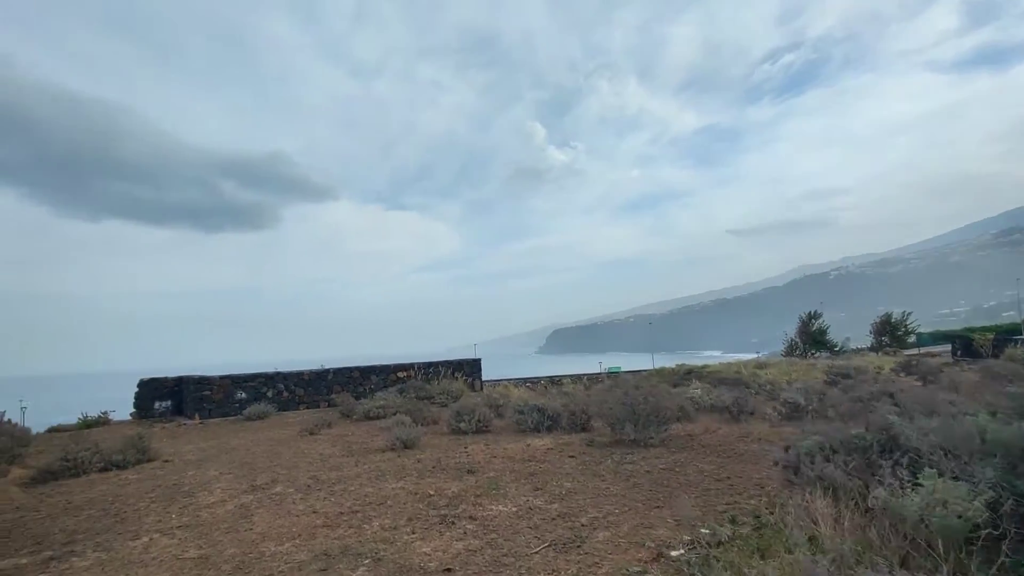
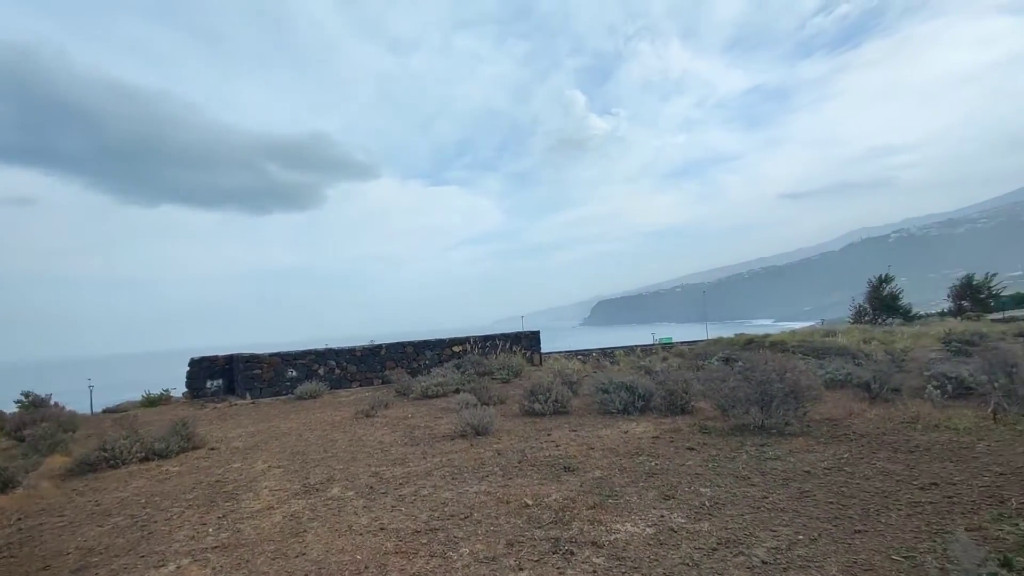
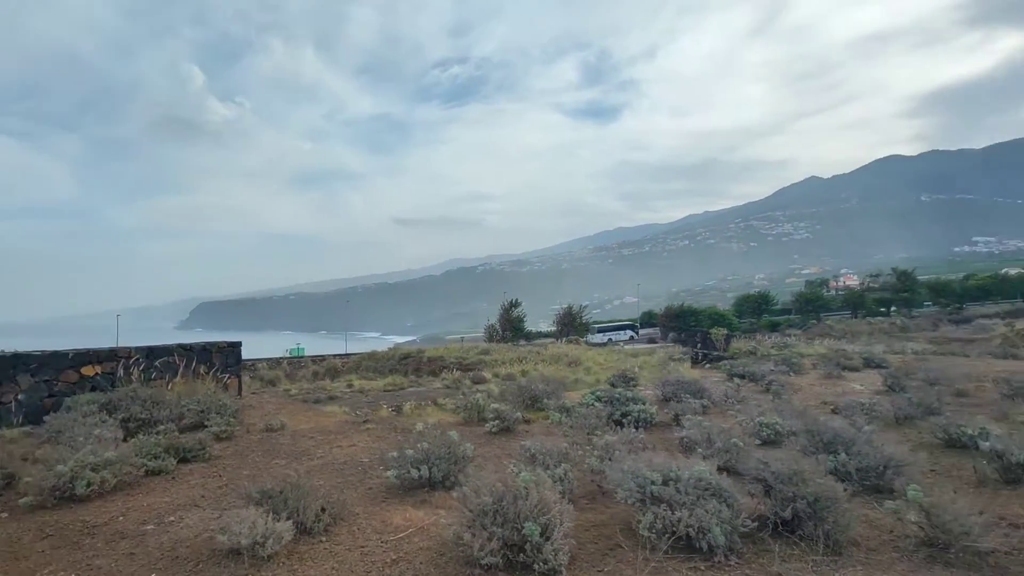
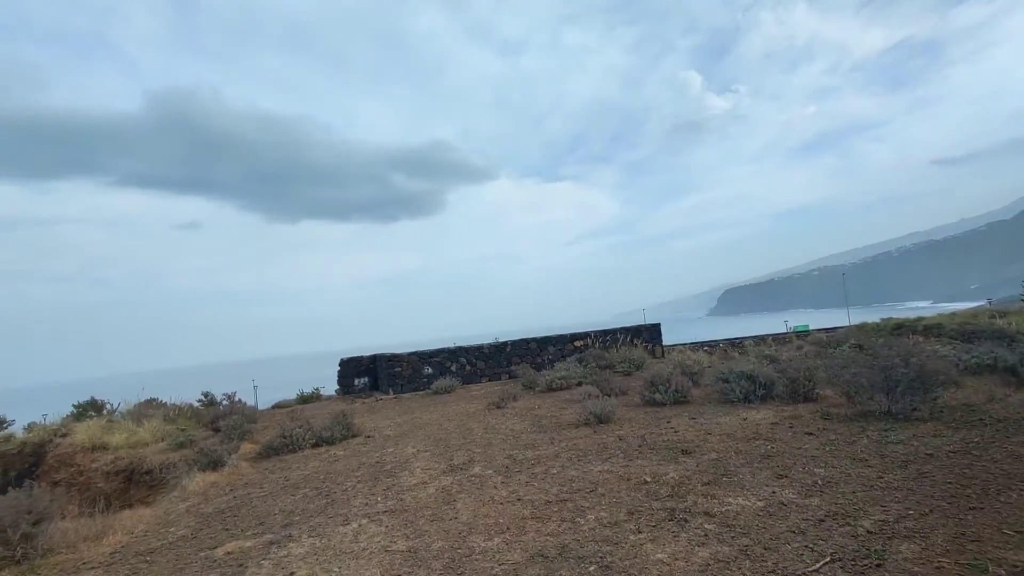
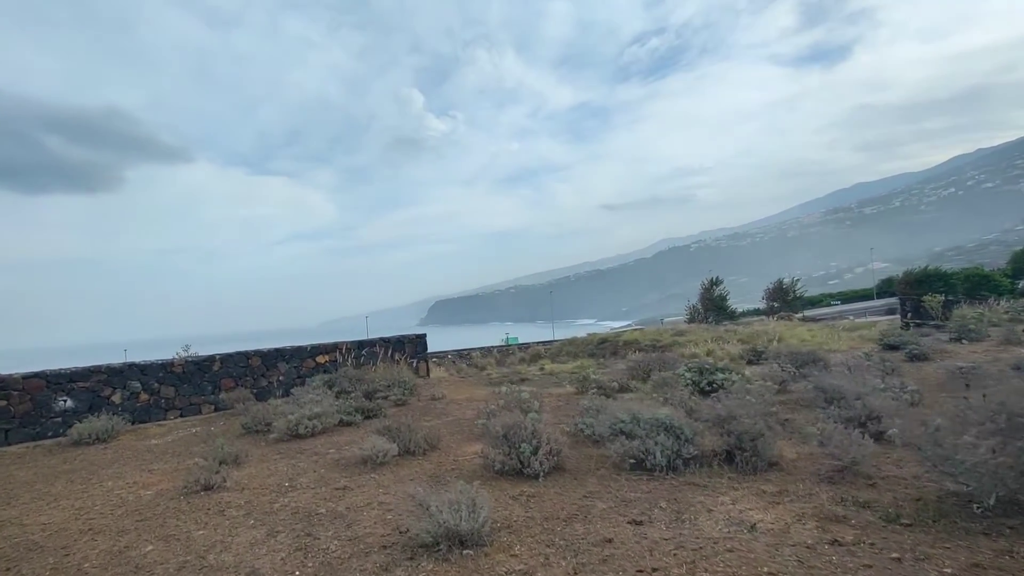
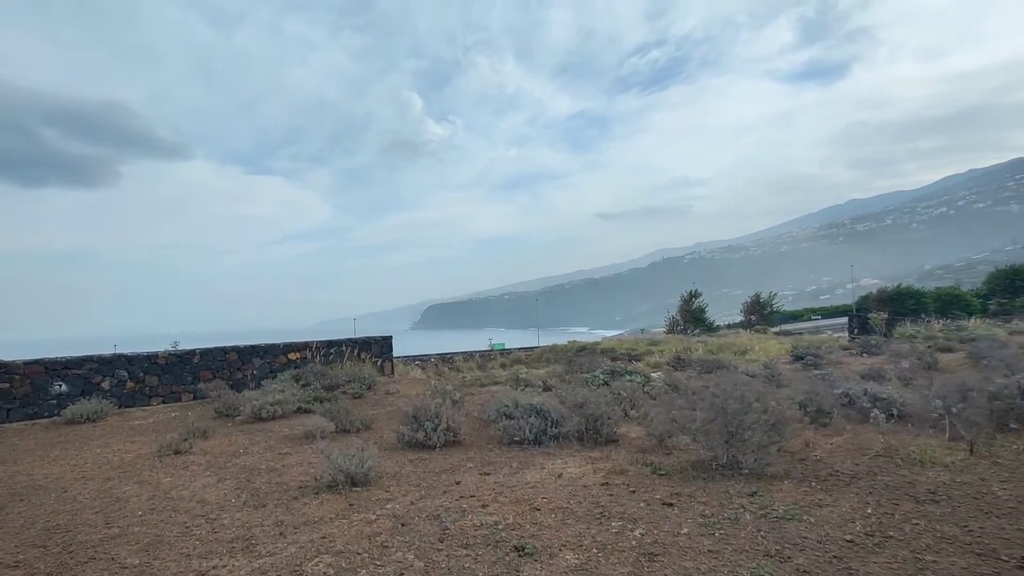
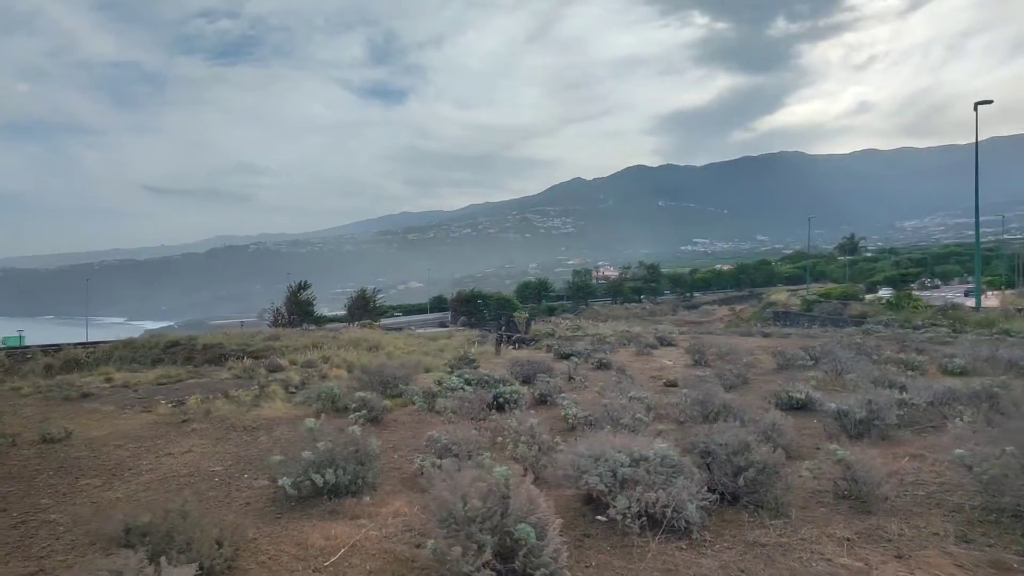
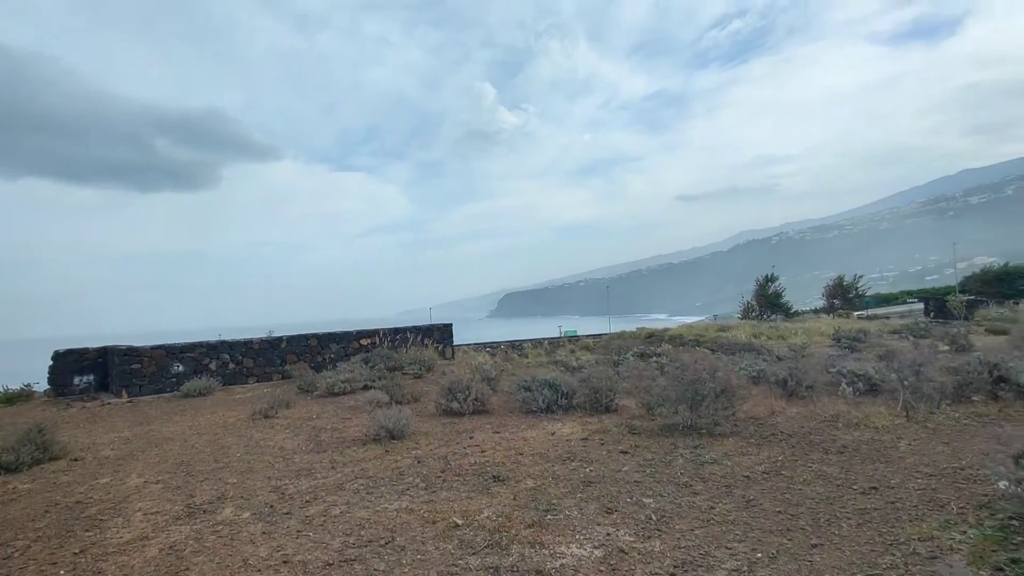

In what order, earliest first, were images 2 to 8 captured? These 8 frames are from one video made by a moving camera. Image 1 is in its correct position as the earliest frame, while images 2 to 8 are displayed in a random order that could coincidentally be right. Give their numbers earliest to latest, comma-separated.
4, 2, 8, 6, 5, 3, 7
